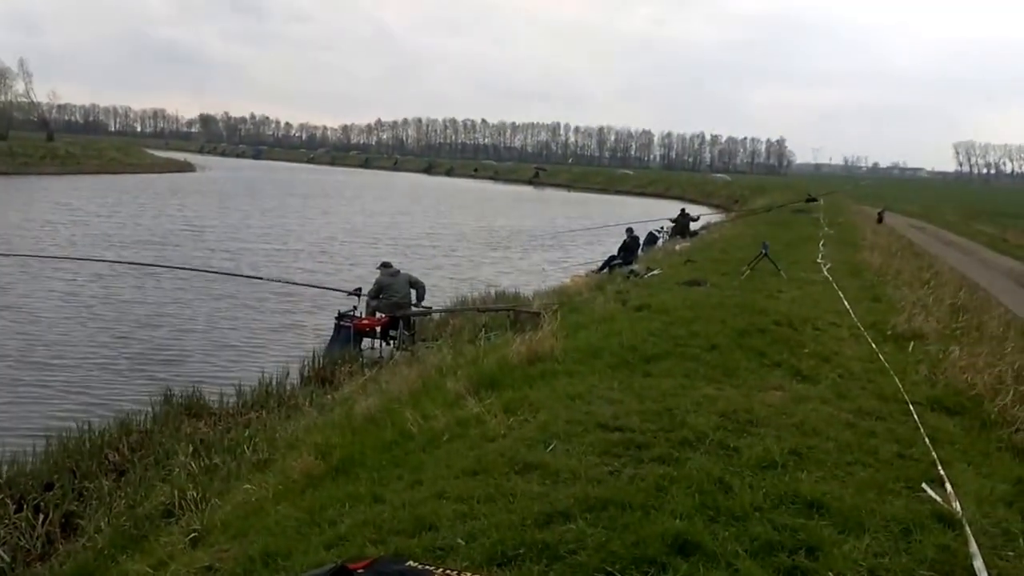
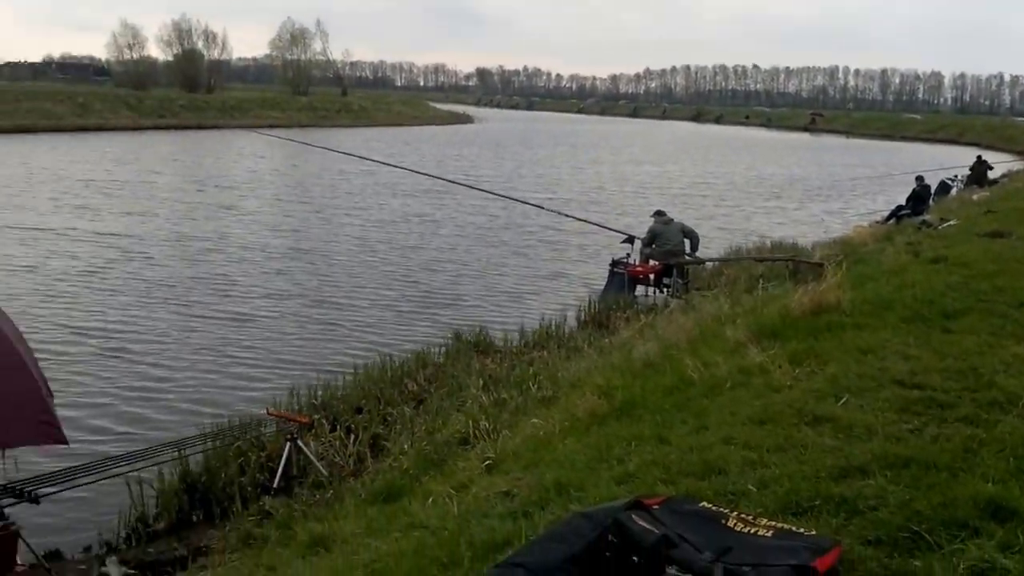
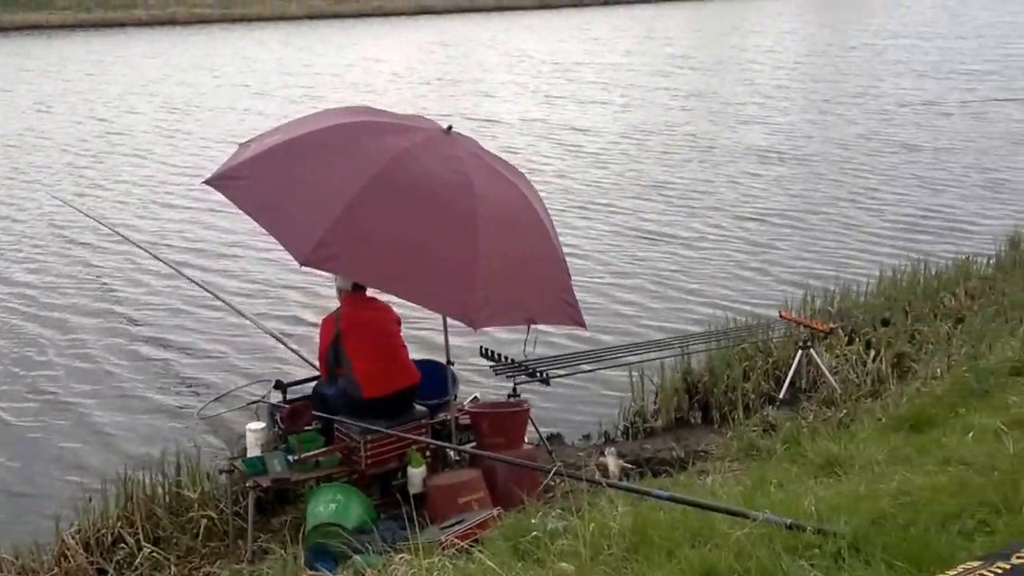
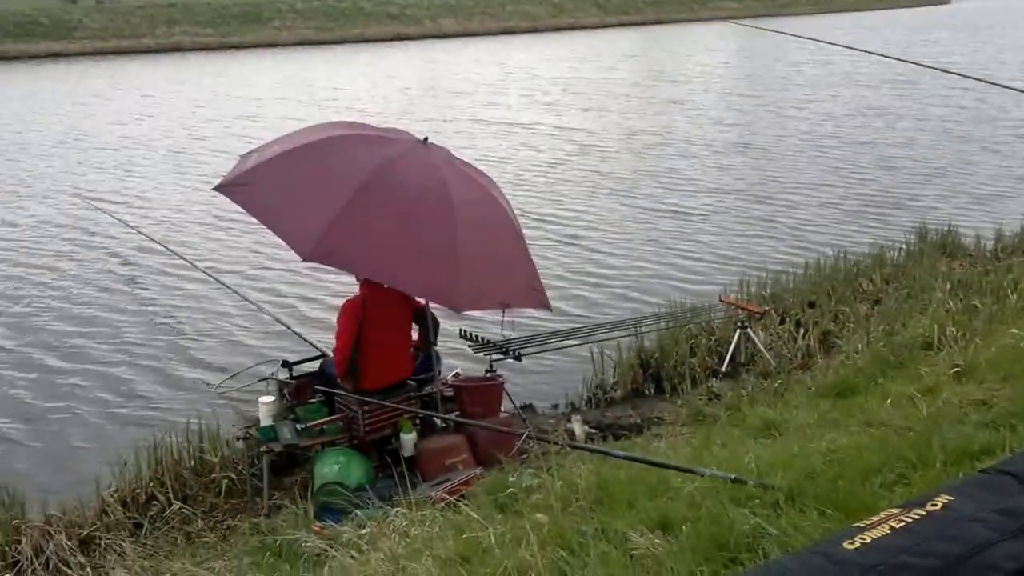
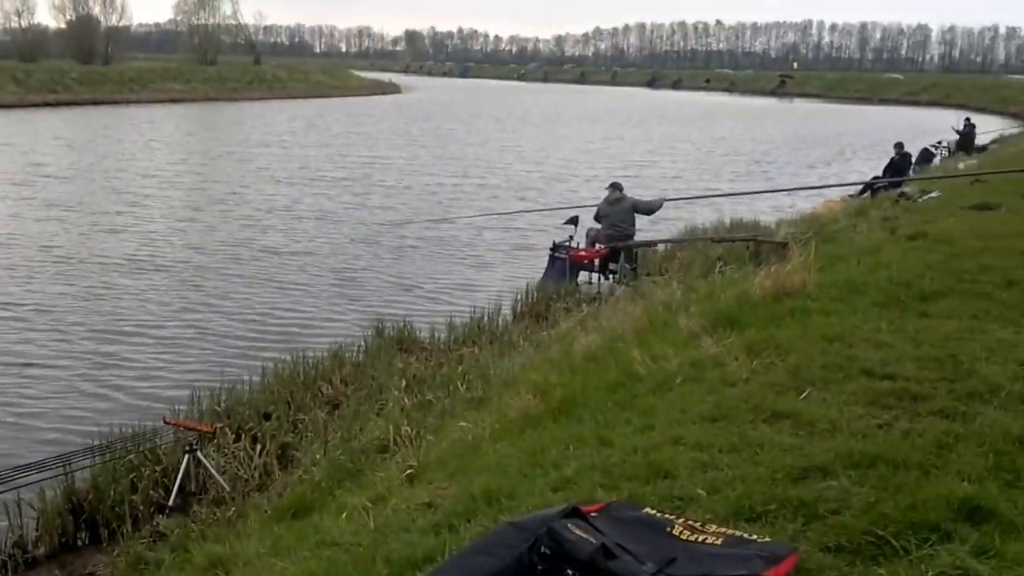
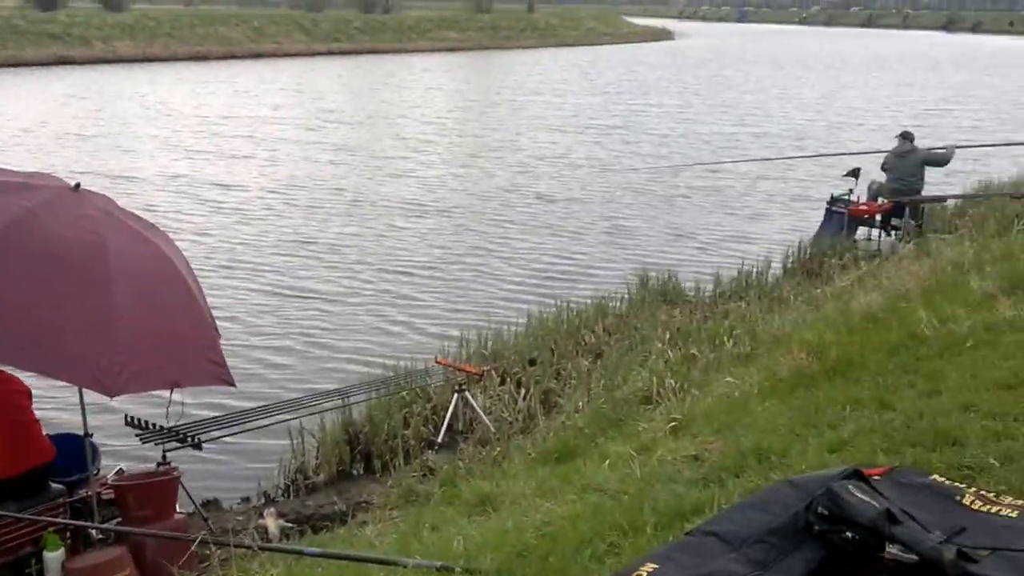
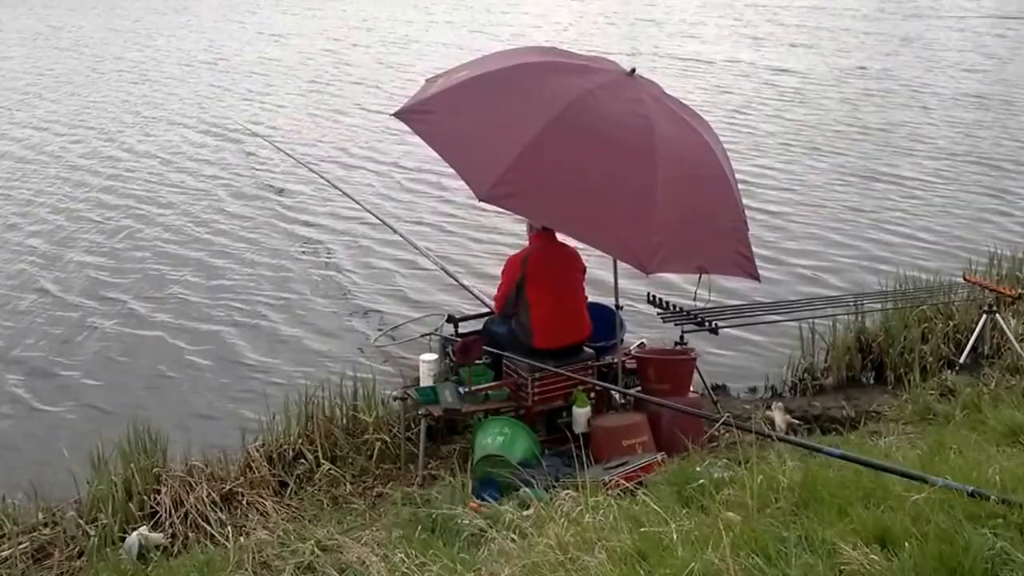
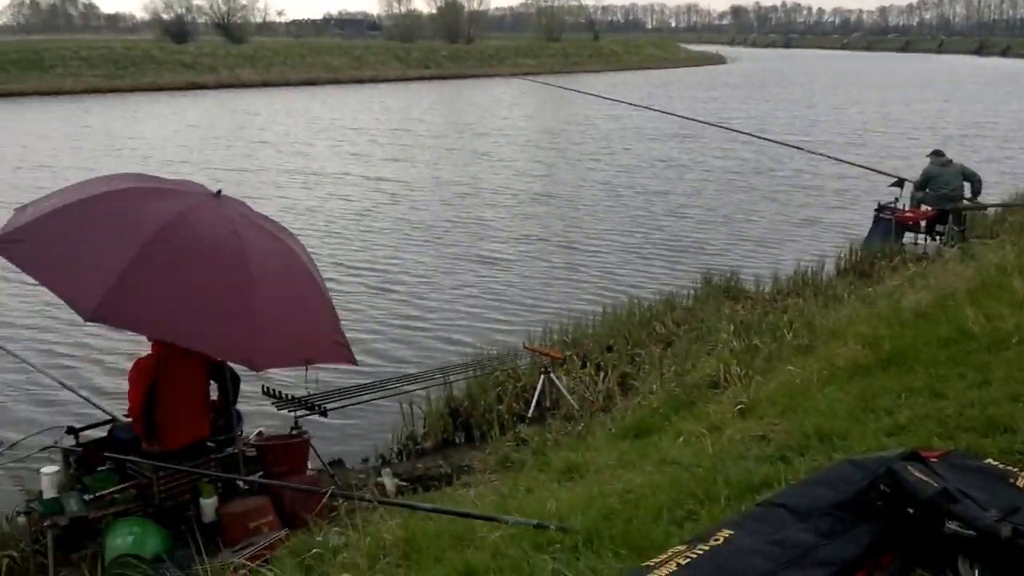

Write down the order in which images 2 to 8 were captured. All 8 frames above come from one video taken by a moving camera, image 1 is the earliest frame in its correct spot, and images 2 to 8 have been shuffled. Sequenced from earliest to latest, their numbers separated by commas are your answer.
2, 8, 4, 7, 3, 6, 5
